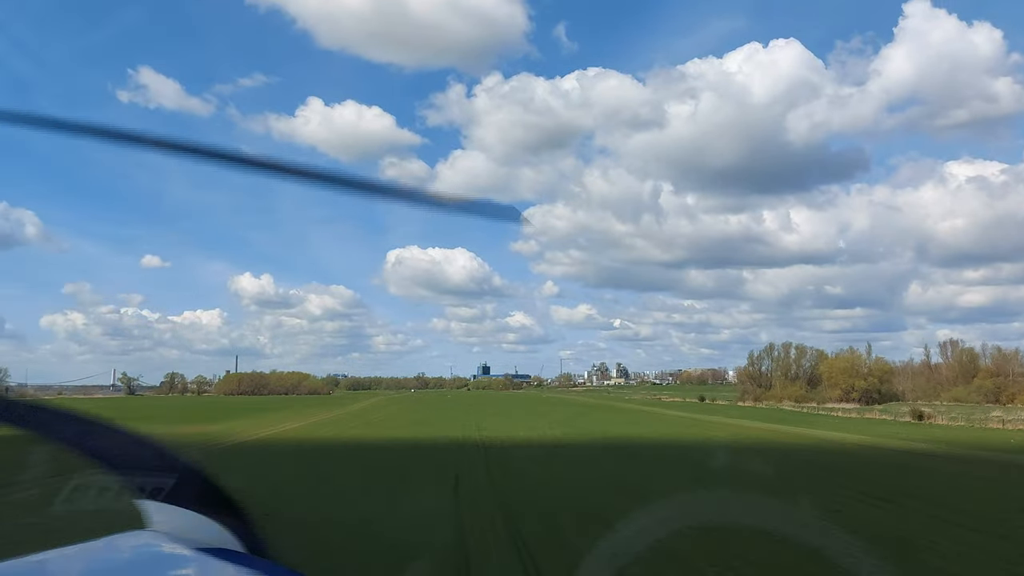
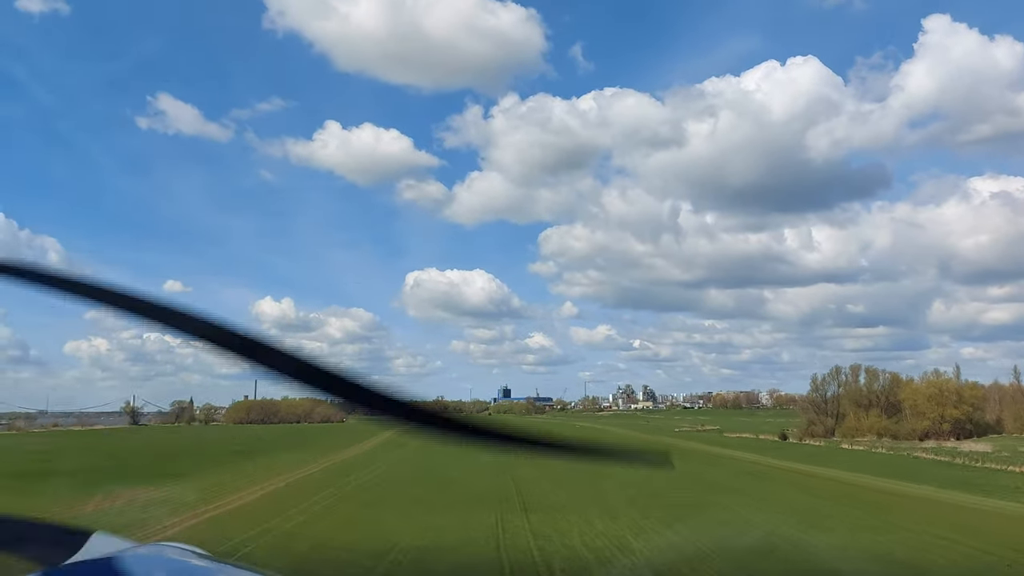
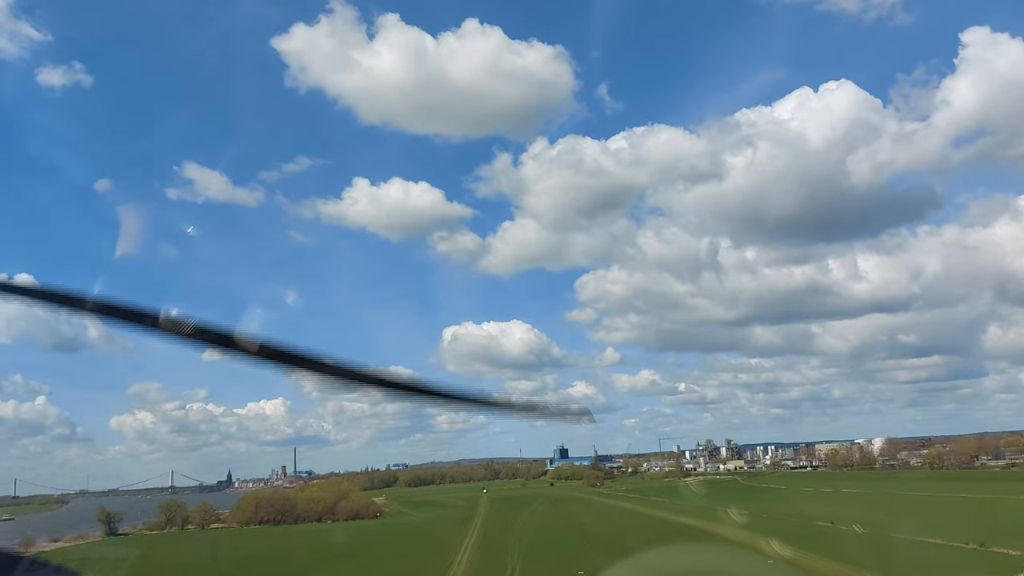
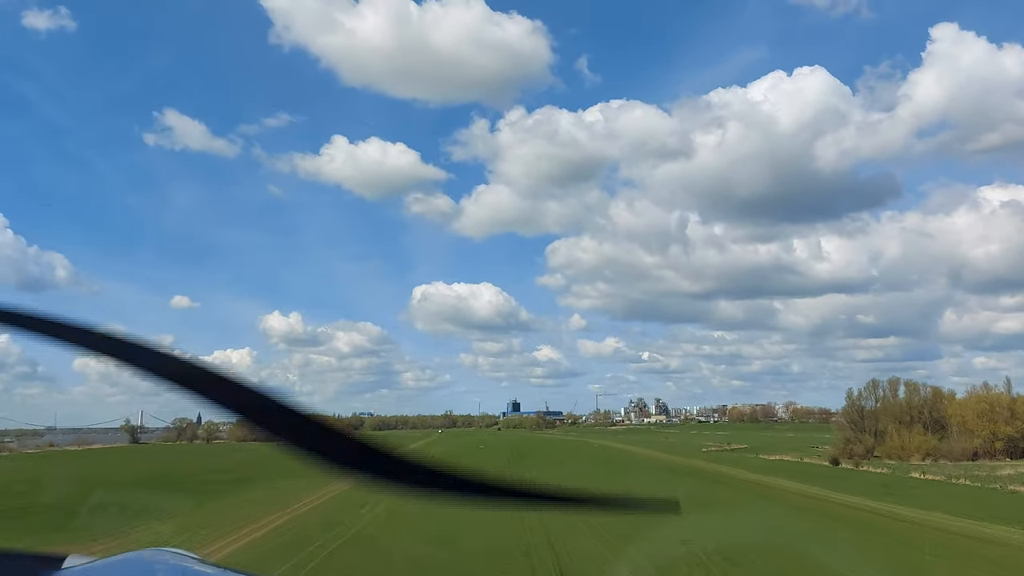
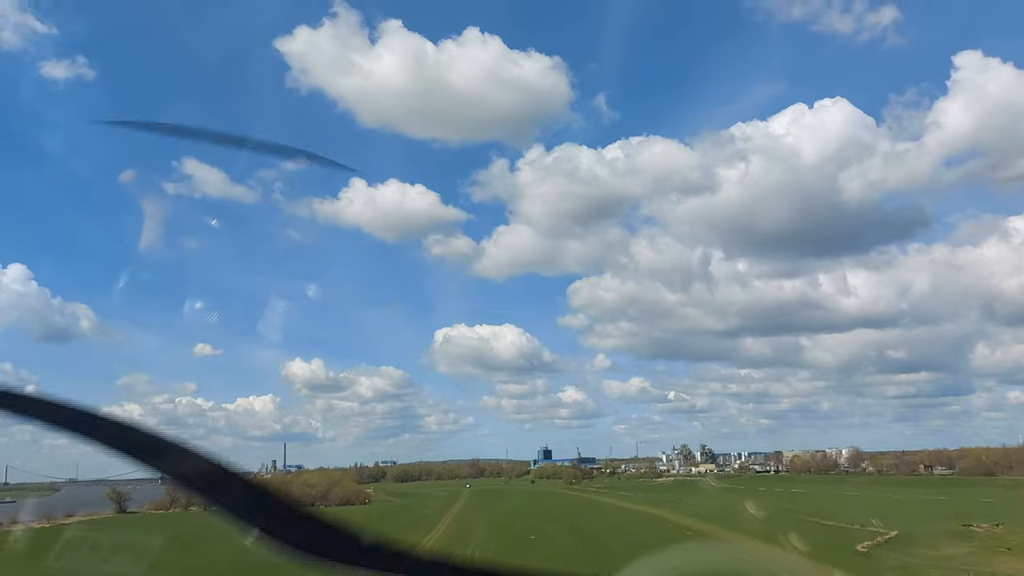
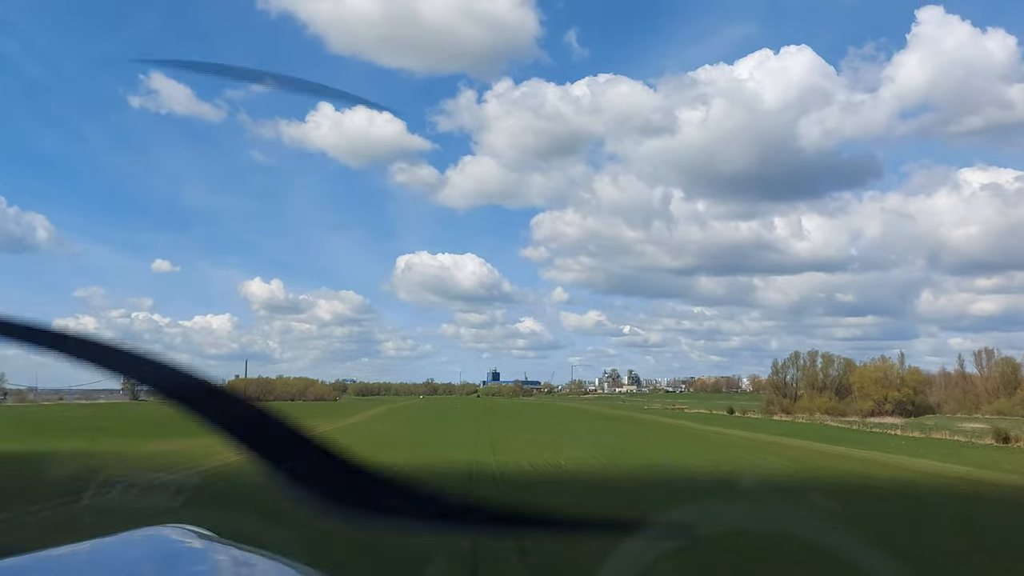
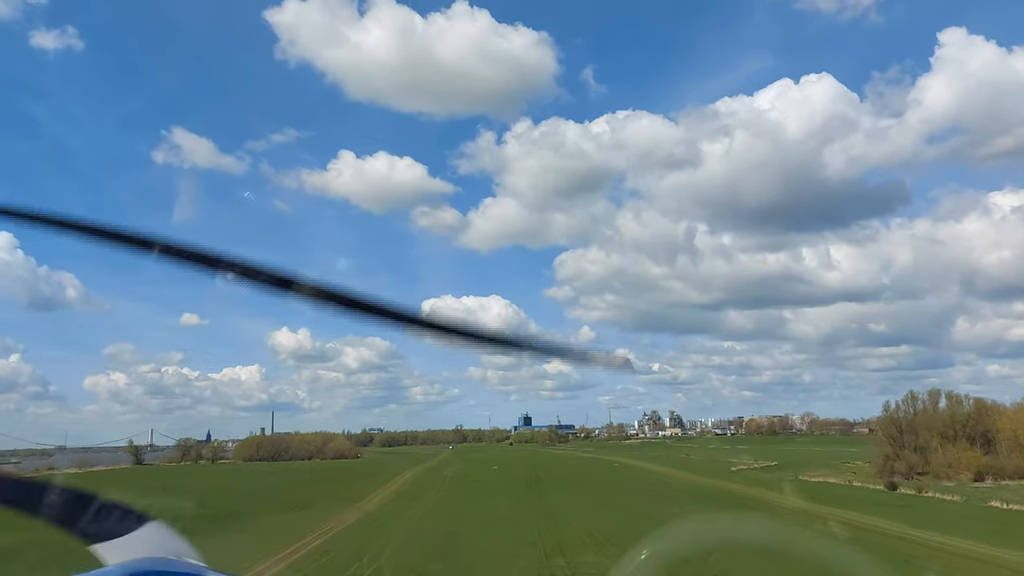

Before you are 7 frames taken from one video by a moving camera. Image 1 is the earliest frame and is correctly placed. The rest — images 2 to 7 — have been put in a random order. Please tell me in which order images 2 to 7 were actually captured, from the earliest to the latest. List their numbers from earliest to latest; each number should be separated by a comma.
6, 2, 4, 7, 5, 3
